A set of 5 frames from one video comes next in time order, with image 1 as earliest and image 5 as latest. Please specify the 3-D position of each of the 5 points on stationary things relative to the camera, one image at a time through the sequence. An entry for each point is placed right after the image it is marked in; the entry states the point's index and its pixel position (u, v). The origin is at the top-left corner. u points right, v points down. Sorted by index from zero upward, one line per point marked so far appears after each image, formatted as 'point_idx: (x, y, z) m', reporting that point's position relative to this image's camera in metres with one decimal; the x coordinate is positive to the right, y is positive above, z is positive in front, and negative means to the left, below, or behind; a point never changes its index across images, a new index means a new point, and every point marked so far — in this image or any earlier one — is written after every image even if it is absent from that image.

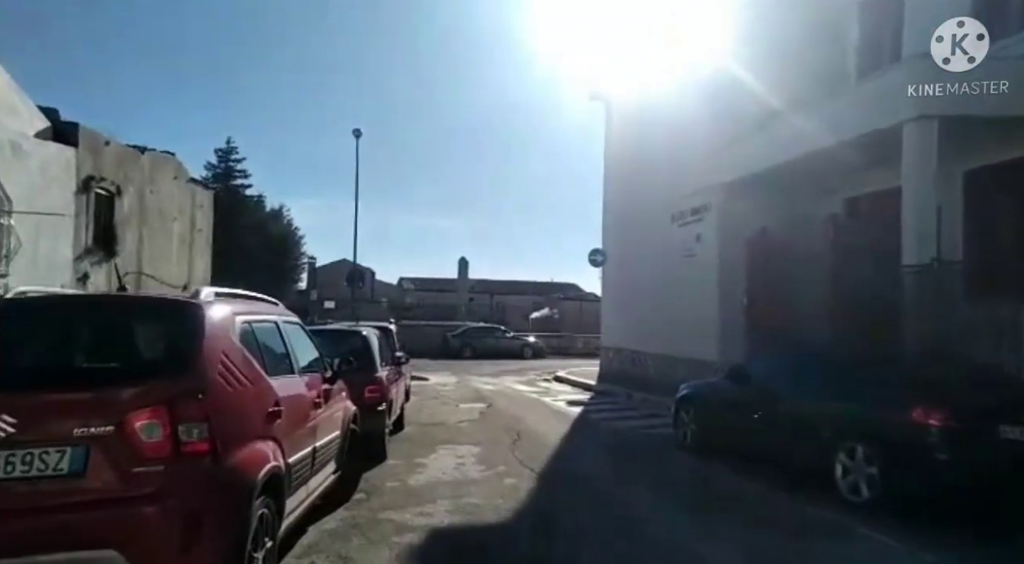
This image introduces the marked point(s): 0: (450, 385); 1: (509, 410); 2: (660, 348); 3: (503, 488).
0: (-2.1, -3.5, +18.8) m
1: (-0.1, -2.8, +11.9) m
2: (+4.7, -2.2, +18.3) m
3: (-0.1, -2.3, +6.0) m
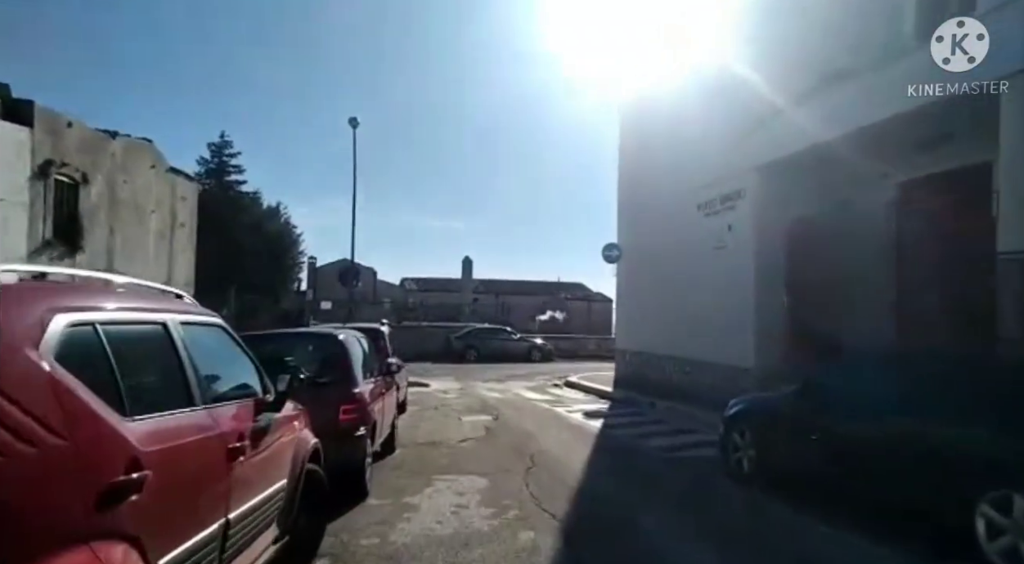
0: (-1.9, -3.4, +17.2) m
1: (+0.1, -2.7, +10.4) m
2: (+5.0, -2.1, +16.7) m
3: (+0.1, -2.2, +4.4) m
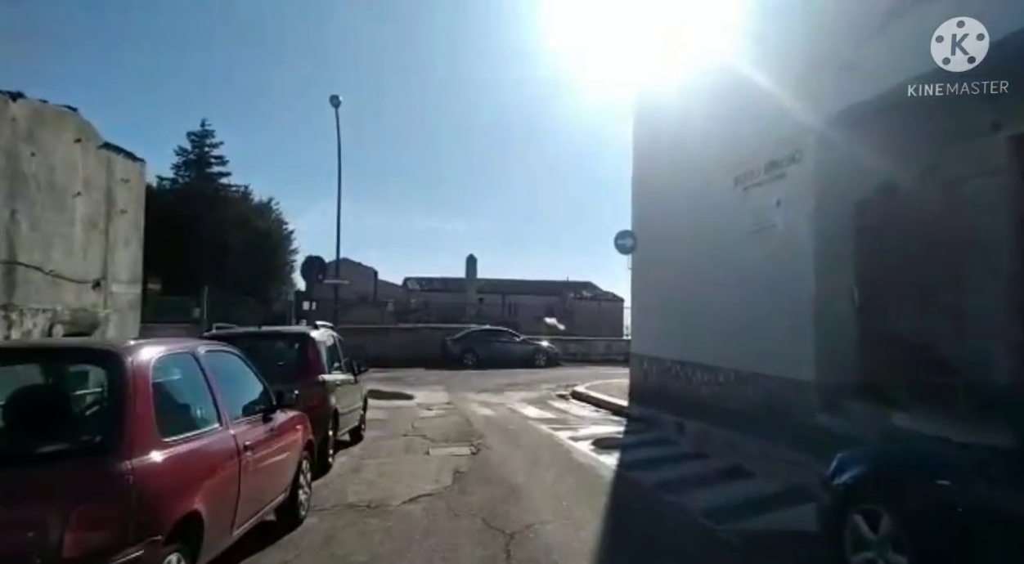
0: (-1.9, -3.3, +14.3) m
1: (-0.1, -2.5, +7.5) m
2: (+4.8, -1.9, +13.7) m
3: (-0.3, -2.0, +1.5) m
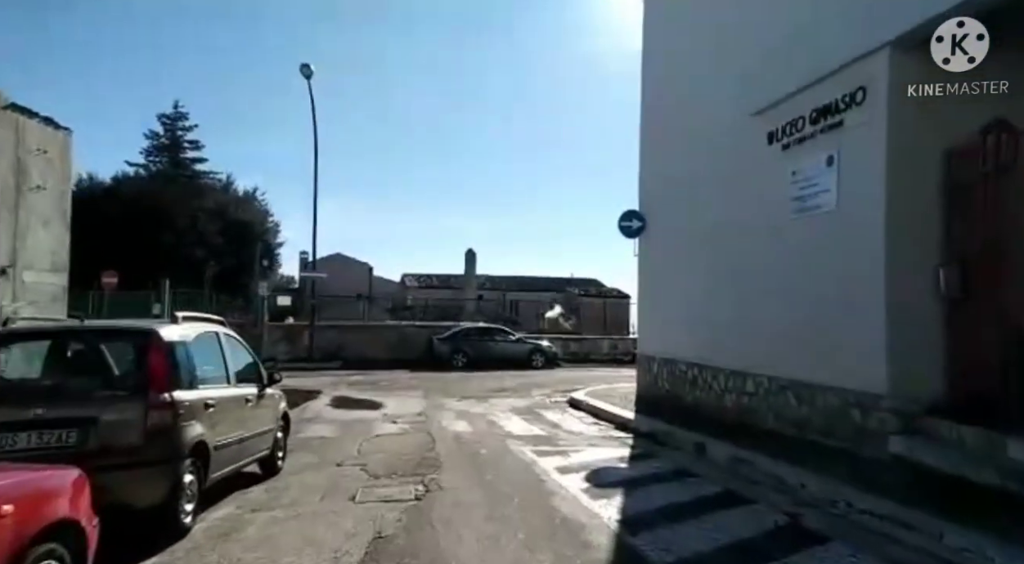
0: (-2.3, -3.0, +11.9) m
1: (-0.6, -2.3, +5.0) m
2: (+4.5, -1.6, +11.2) m
3: (-0.8, -1.7, -0.9) m
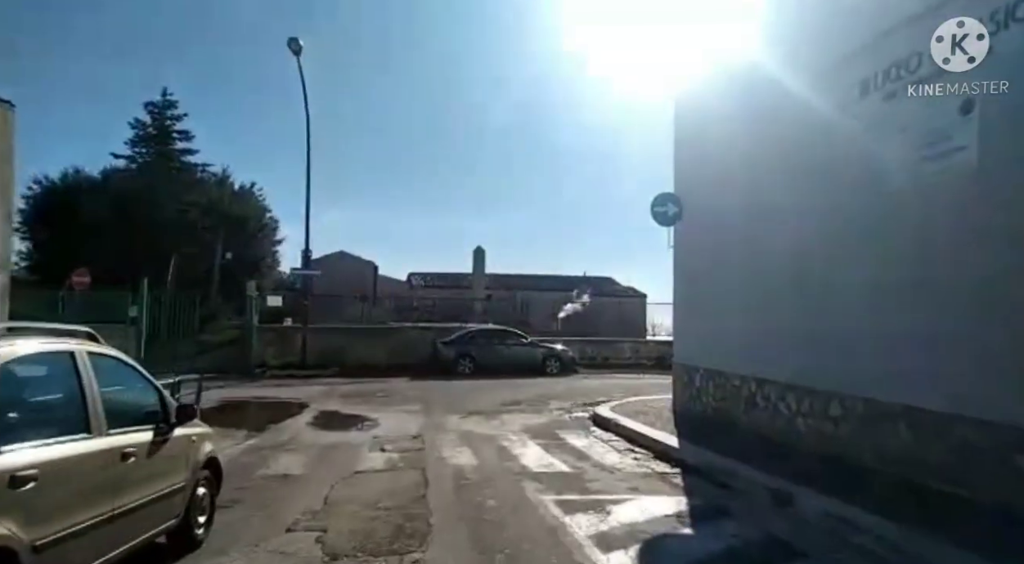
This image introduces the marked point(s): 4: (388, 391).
0: (-2.1, -2.9, +9.8) m
1: (-0.4, -2.2, +2.9) m
2: (+4.7, -1.5, +8.9) m
3: (-0.8, -1.6, -3.1) m
4: (-3.8, -3.3, +16.9) m
